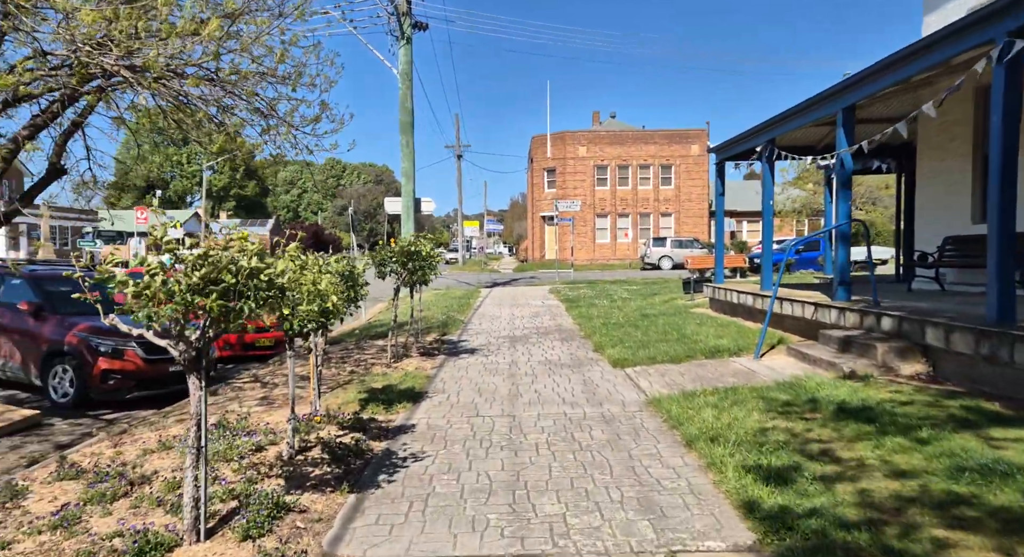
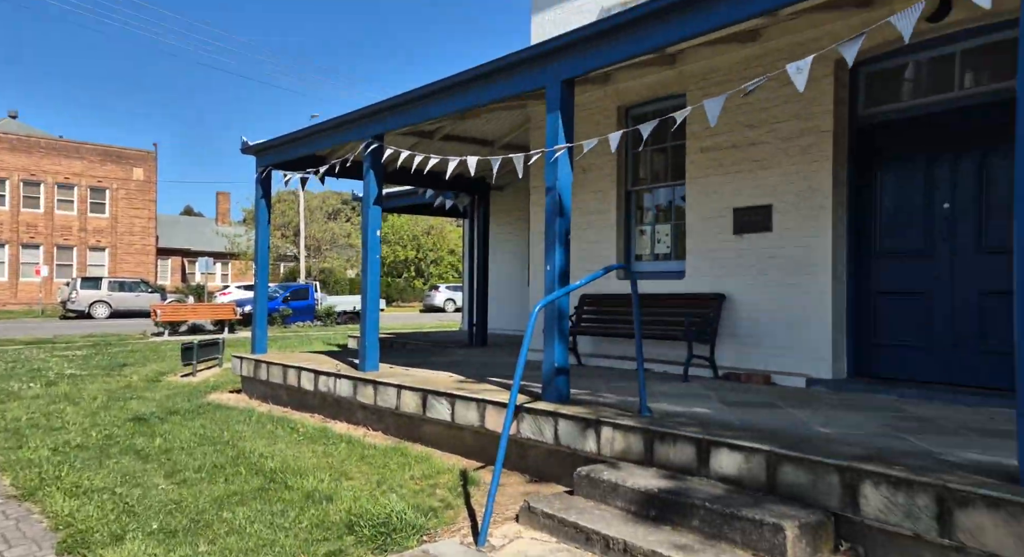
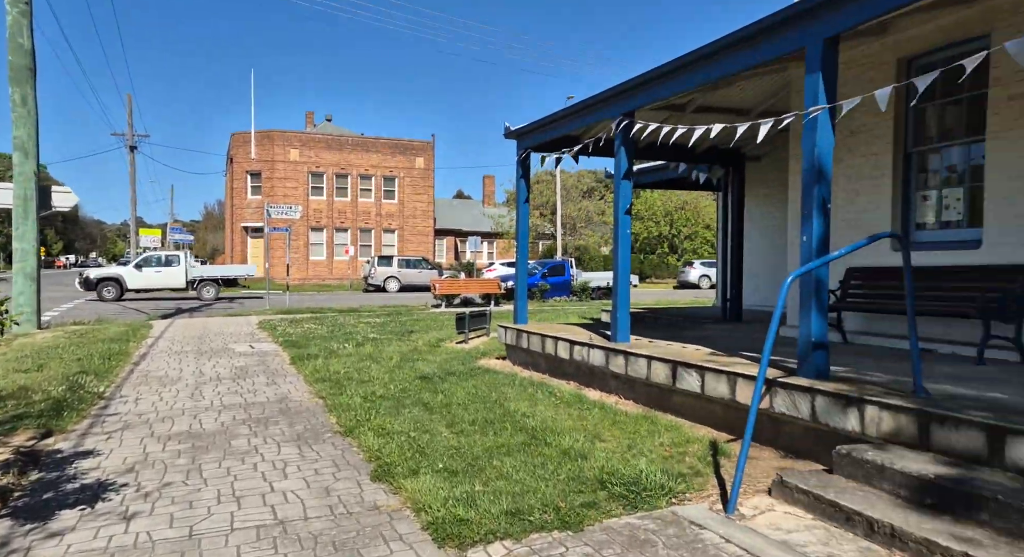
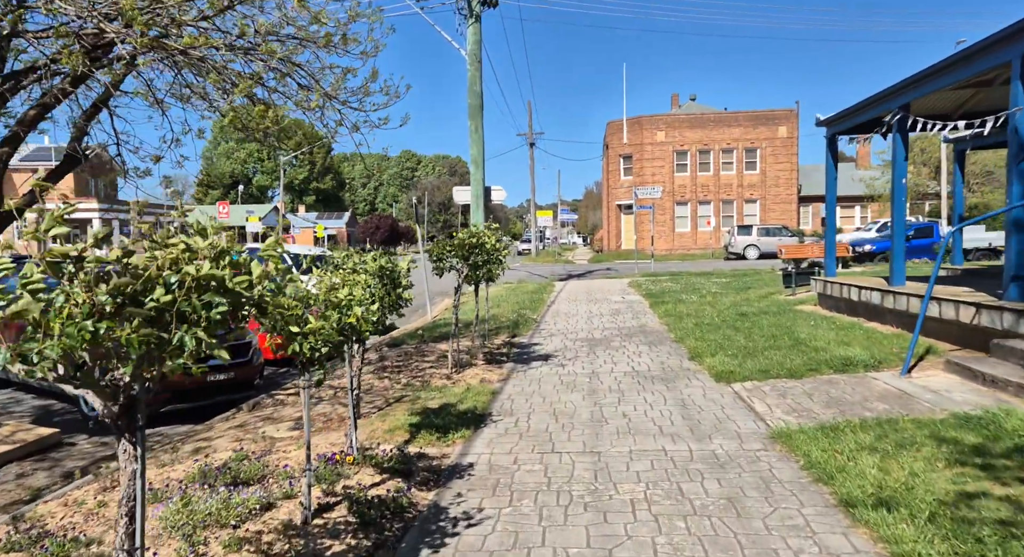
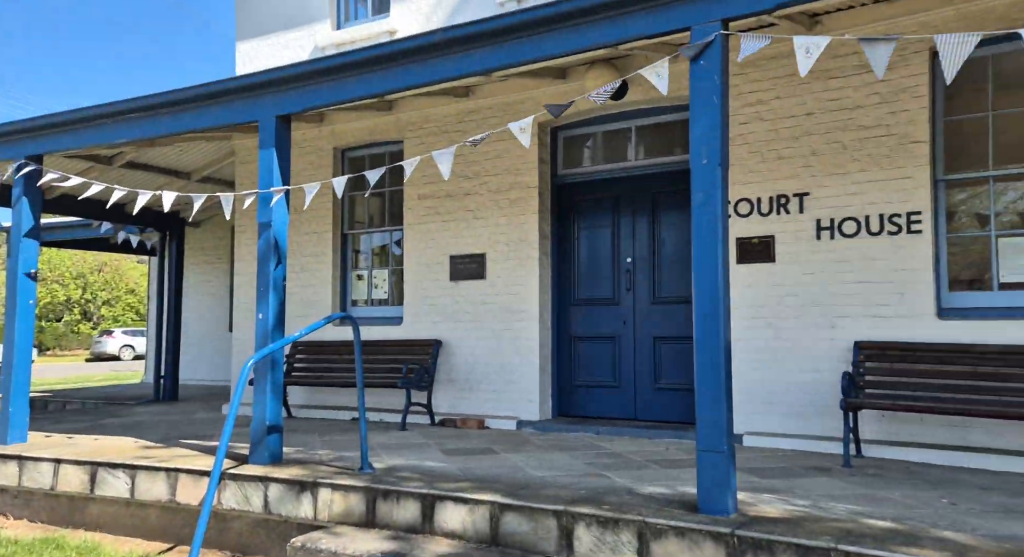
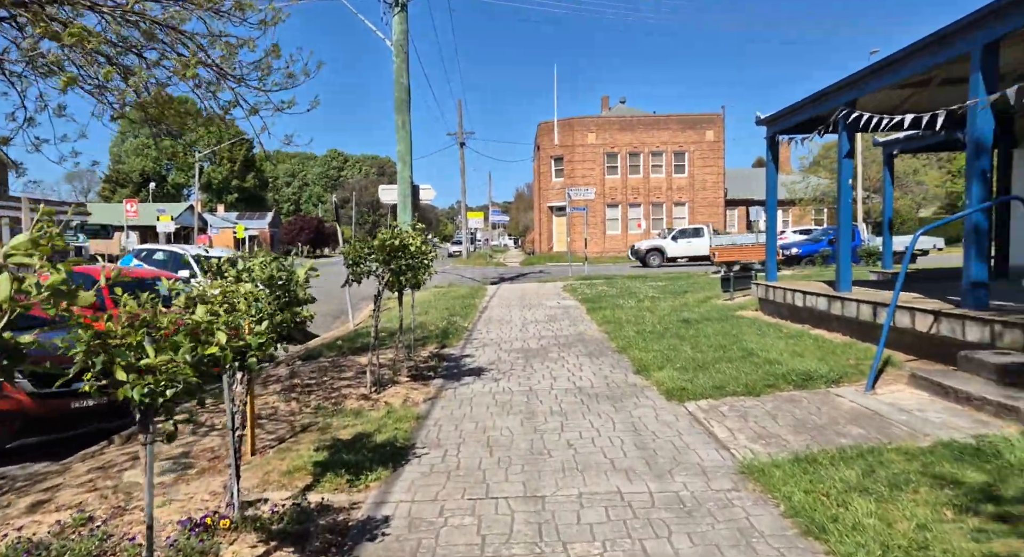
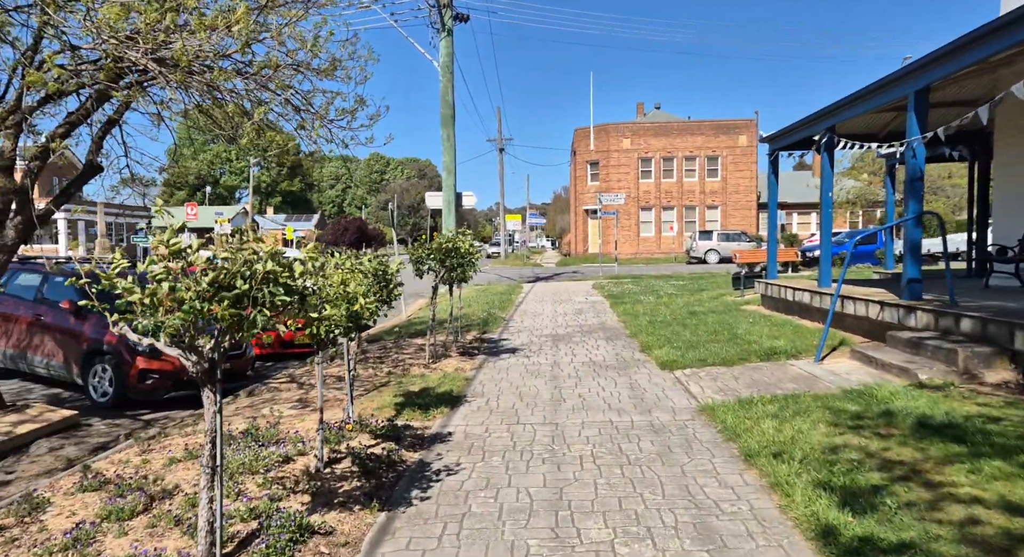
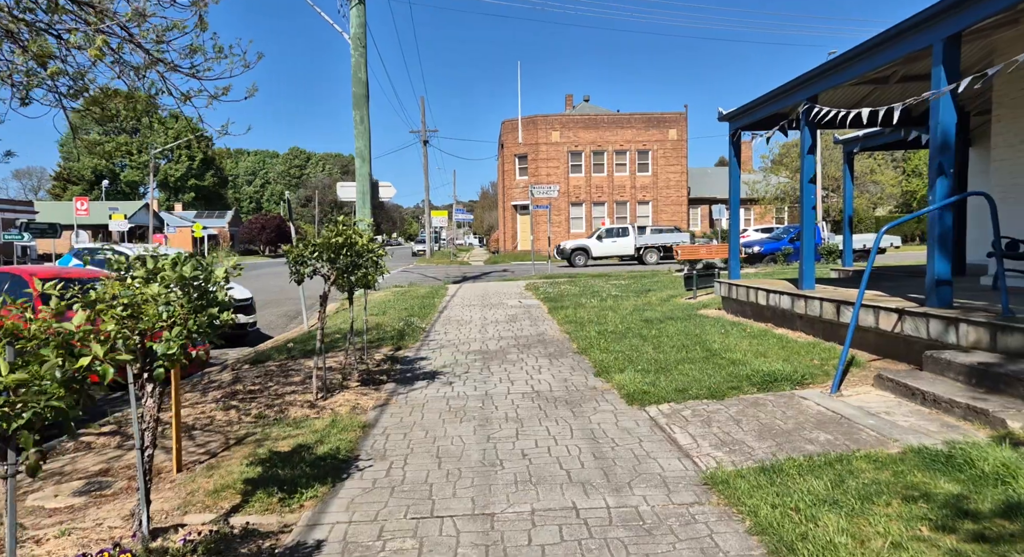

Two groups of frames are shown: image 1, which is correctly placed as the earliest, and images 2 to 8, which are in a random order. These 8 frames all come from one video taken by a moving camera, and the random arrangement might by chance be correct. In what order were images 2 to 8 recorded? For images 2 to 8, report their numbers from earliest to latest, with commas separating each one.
7, 4, 6, 8, 3, 2, 5
